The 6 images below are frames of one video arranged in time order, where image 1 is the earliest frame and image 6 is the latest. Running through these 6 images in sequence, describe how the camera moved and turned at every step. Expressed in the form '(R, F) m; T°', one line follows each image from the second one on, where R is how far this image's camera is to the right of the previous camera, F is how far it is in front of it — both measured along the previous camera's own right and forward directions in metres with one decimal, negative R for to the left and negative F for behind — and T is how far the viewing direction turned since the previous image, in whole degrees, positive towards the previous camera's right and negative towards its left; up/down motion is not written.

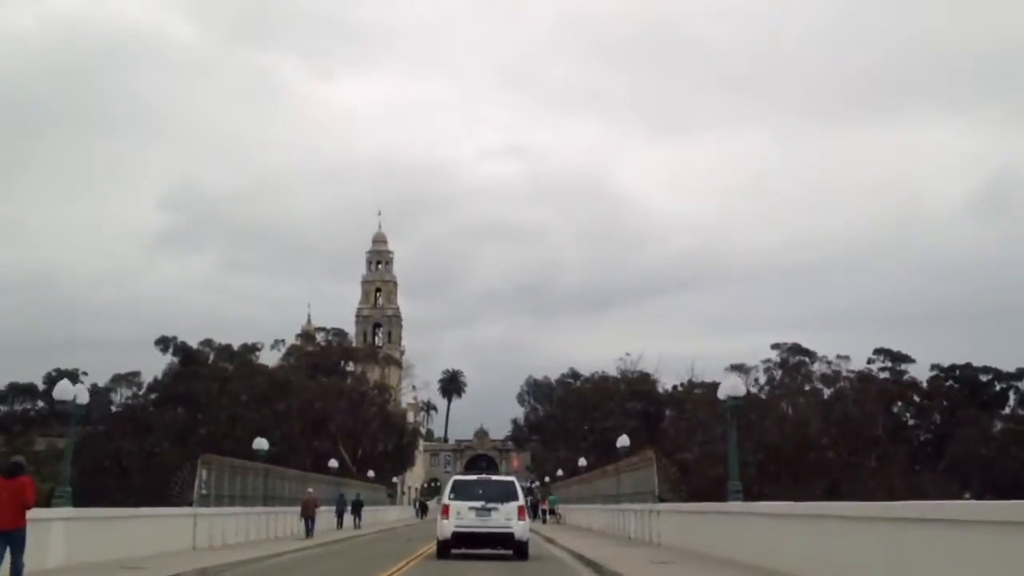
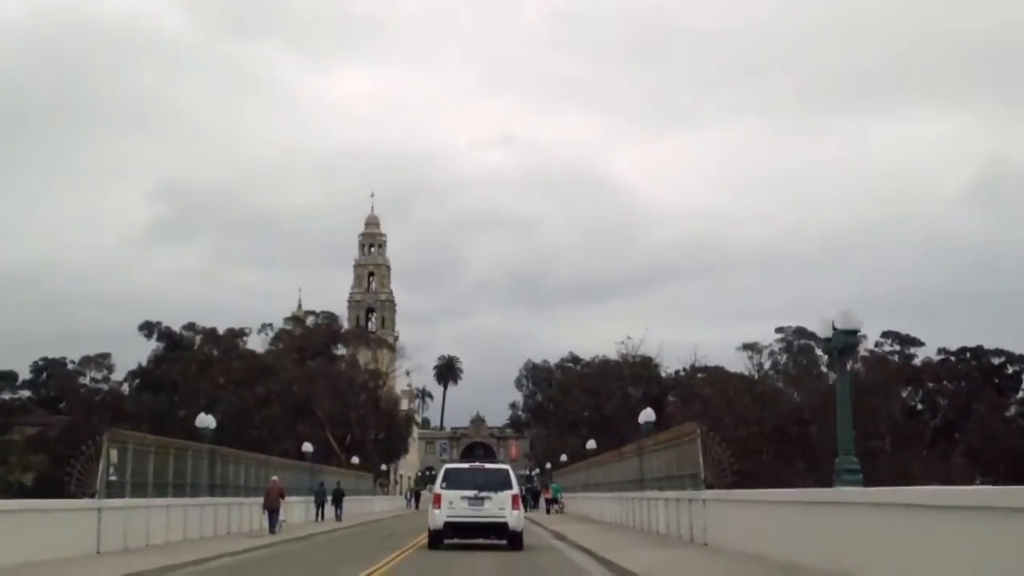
(0.0, +2.1) m; 0°
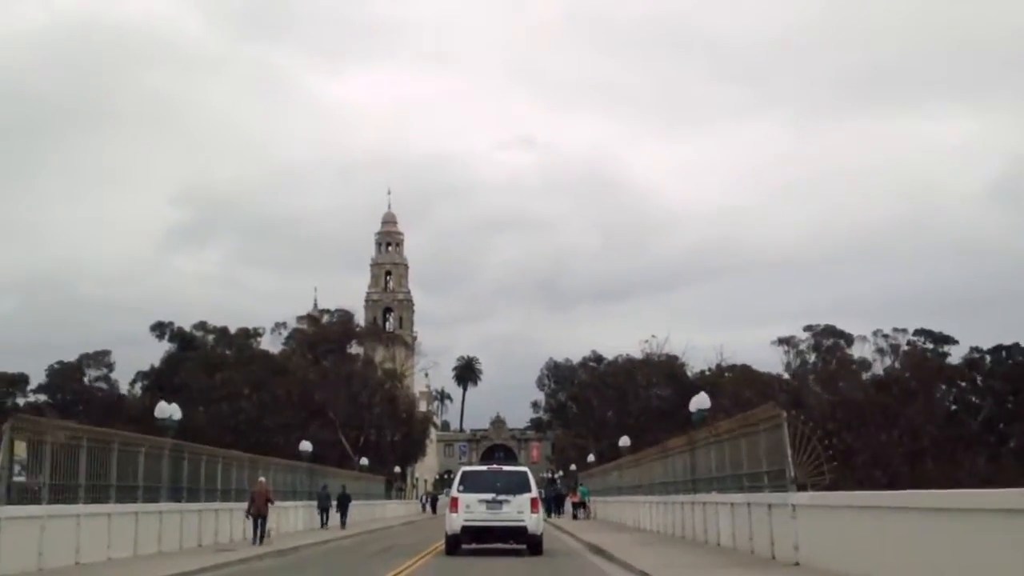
(0.0, +1.7) m; -1°
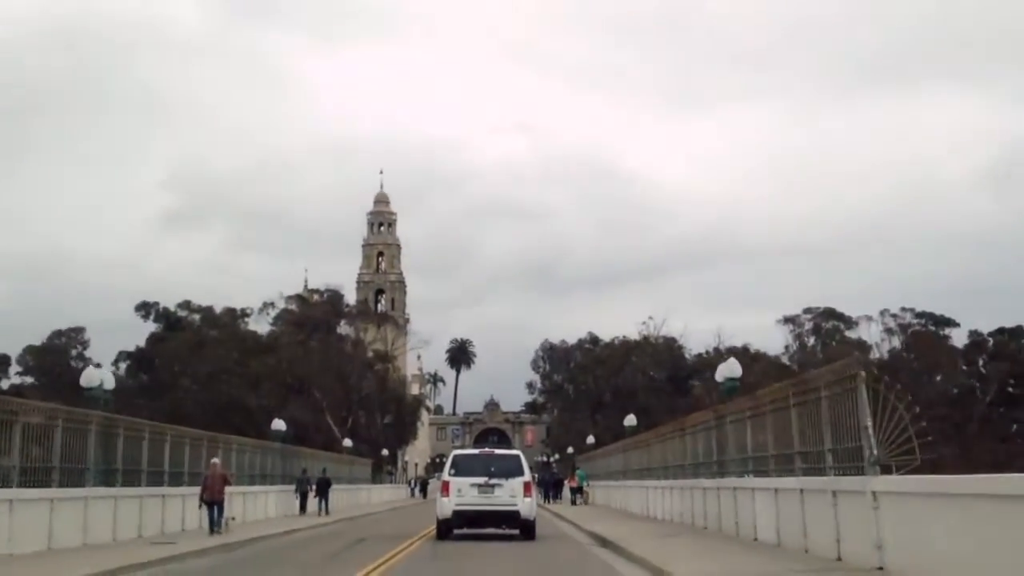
(0.0, +1.3) m; 0°
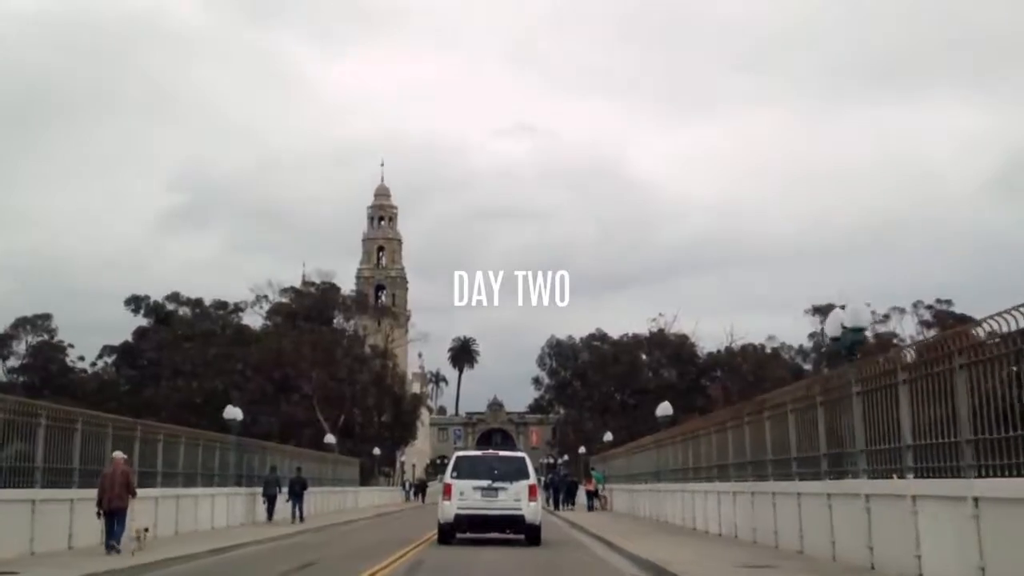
(0.0, +2.3) m; 0°
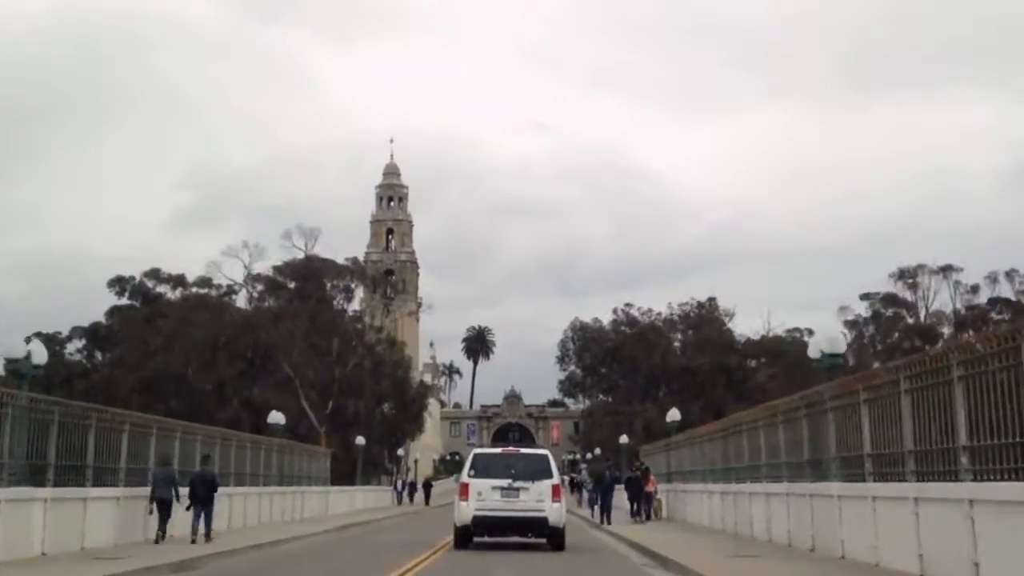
(-0.1, +4.6) m; -1°
